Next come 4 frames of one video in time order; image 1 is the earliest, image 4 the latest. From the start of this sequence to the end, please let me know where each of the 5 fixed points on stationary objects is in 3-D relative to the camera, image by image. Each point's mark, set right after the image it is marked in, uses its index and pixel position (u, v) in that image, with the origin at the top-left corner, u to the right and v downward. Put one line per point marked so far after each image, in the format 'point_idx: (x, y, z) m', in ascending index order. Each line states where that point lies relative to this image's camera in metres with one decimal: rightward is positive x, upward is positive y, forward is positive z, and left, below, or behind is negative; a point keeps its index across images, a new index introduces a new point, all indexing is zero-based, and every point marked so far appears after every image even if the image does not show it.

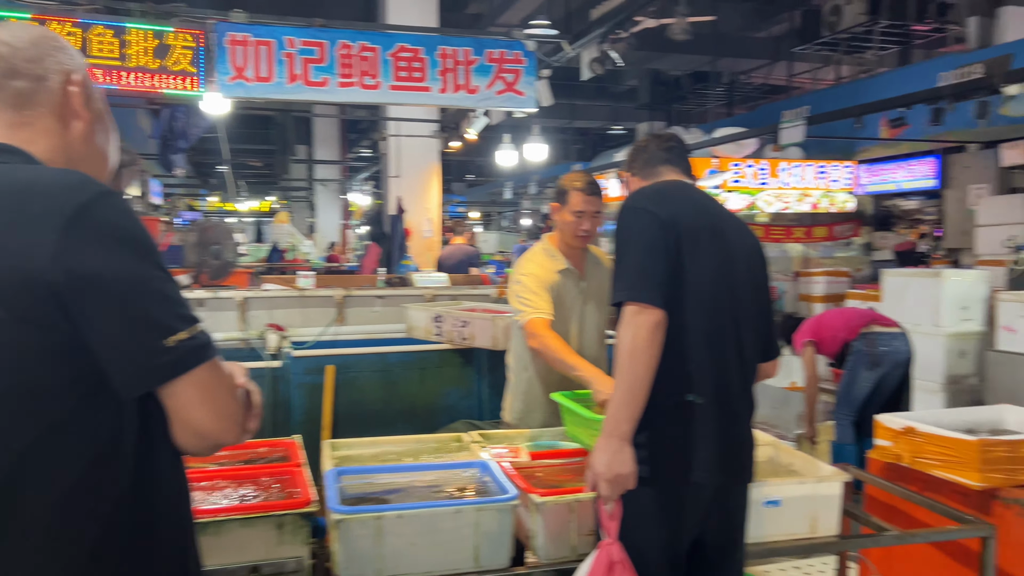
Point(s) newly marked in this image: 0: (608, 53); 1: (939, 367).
0: (+0.7, +1.6, +5.7) m
1: (+2.7, -0.5, +5.2) m
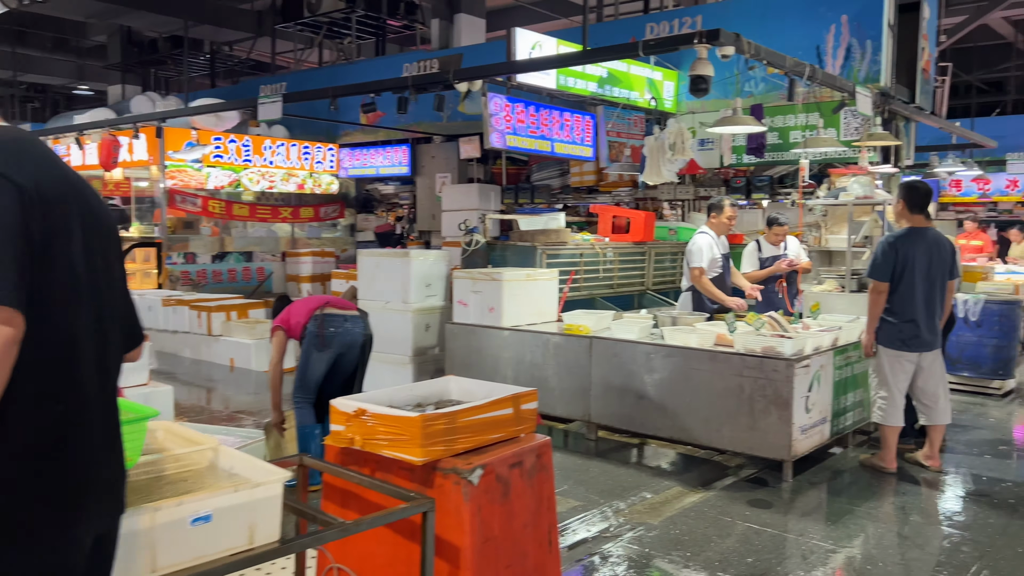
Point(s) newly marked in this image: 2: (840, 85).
0: (-2.7, +1.7, +4.7) m
1: (-0.7, -0.4, +5.6) m
2: (+2.3, +1.4, +5.8) m
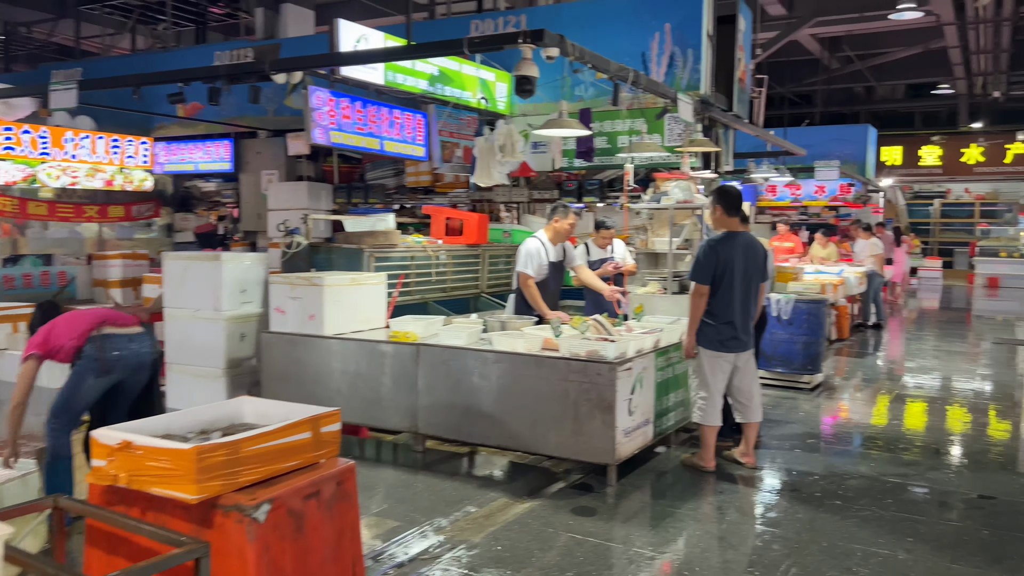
0: (-3.7, +1.7, +3.9) m
1: (-1.8, -0.4, +5.1) m
2: (+1.1, +1.4, +5.9) m
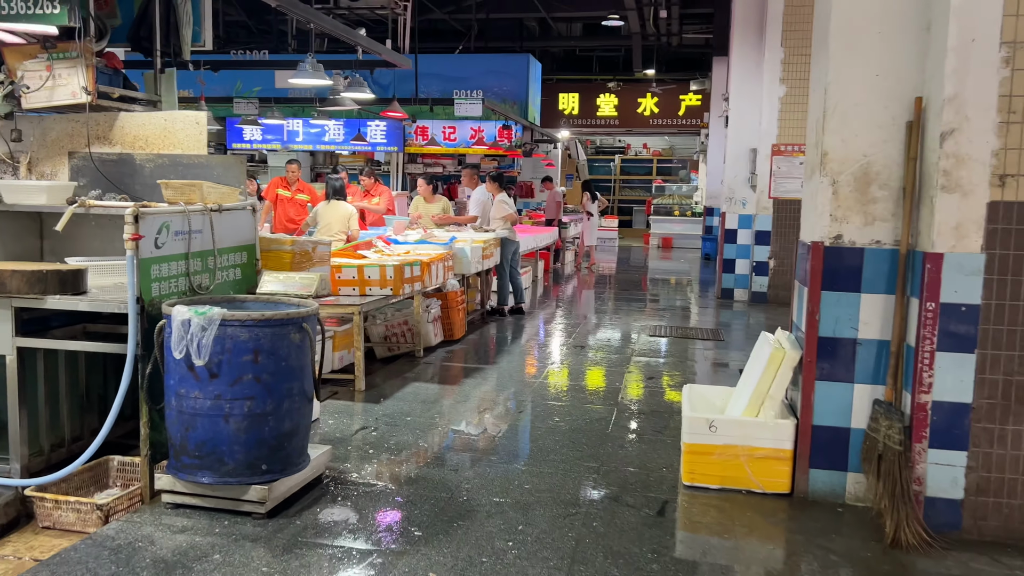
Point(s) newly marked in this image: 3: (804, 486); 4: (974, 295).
0: (-5.7, +1.4, -1.3) m
1: (-4.4, -0.6, +0.5) m
2: (-1.9, +1.4, +2.1) m
3: (+1.1, -0.8, +3.1) m
4: (+1.6, 0.0, +2.8) m
